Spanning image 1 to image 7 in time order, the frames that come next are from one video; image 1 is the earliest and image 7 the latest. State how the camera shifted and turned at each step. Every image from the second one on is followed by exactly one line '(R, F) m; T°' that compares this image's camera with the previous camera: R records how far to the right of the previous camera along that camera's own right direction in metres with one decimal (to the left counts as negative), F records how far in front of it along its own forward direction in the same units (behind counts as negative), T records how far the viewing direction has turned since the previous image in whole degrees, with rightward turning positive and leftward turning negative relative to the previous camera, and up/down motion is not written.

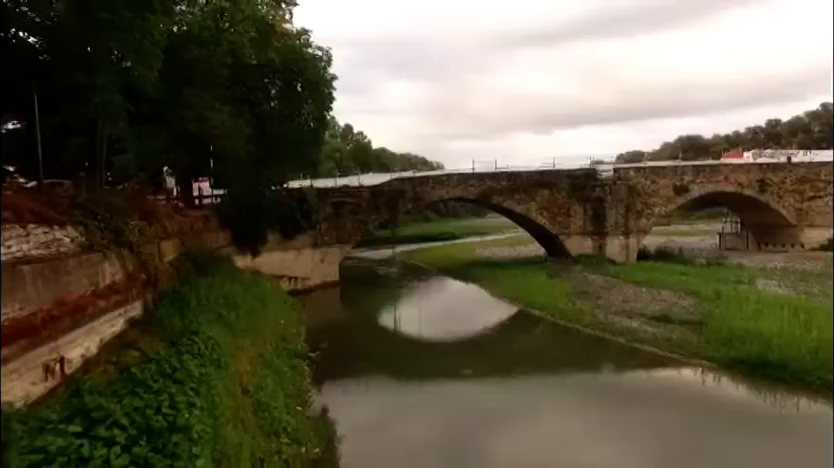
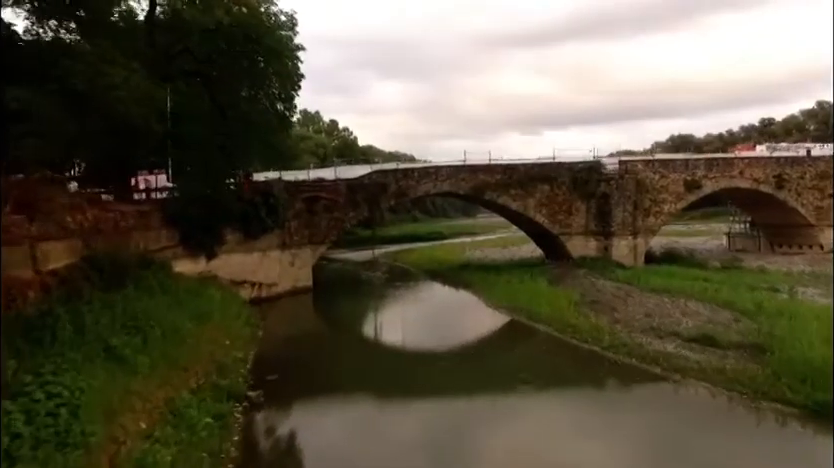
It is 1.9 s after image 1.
(+0.2, +3.2) m; +1°
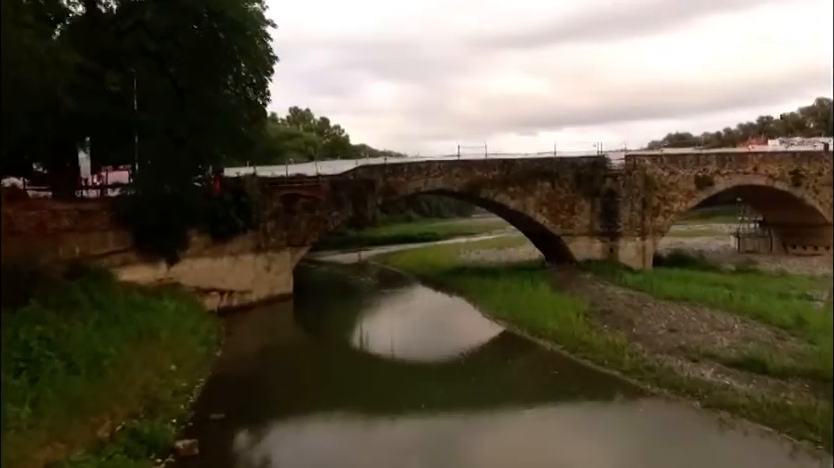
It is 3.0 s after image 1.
(+0.2, +2.1) m; +1°
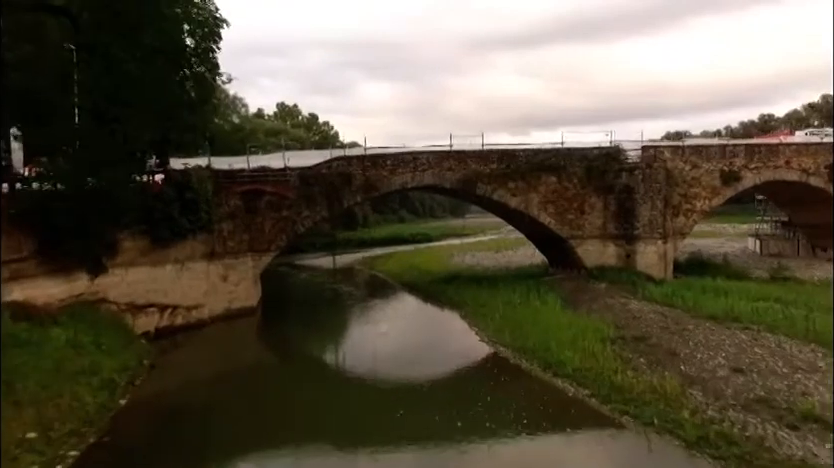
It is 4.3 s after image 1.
(+0.3, +3.3) m; +1°
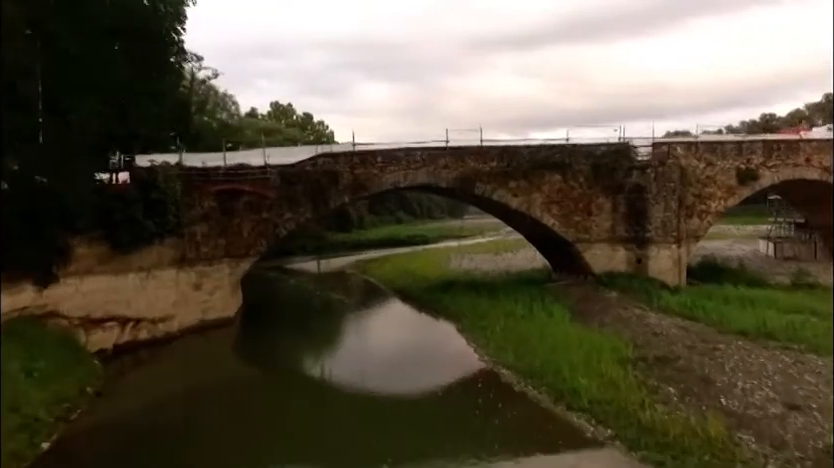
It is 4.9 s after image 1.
(+0.2, +1.6) m; 0°
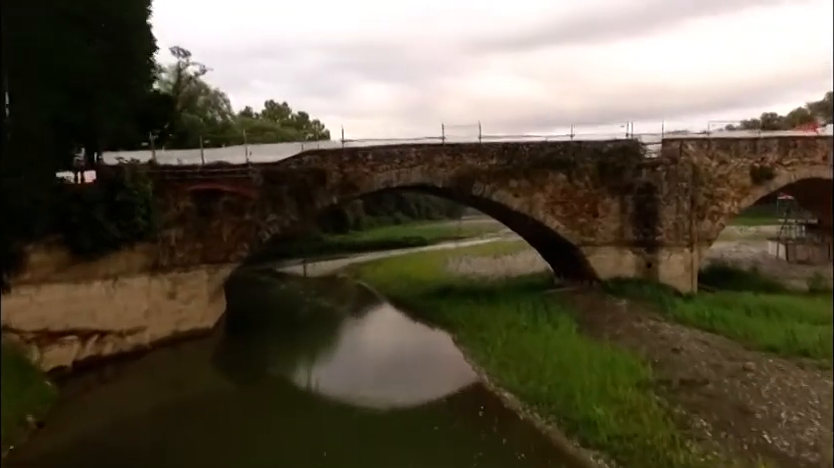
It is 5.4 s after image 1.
(+0.1, +1.3) m; 0°
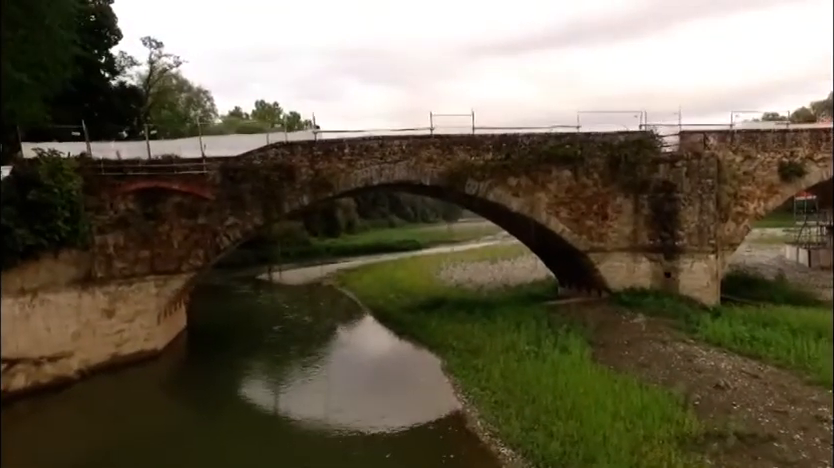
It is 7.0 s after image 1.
(+0.4, +2.3) m; 0°
